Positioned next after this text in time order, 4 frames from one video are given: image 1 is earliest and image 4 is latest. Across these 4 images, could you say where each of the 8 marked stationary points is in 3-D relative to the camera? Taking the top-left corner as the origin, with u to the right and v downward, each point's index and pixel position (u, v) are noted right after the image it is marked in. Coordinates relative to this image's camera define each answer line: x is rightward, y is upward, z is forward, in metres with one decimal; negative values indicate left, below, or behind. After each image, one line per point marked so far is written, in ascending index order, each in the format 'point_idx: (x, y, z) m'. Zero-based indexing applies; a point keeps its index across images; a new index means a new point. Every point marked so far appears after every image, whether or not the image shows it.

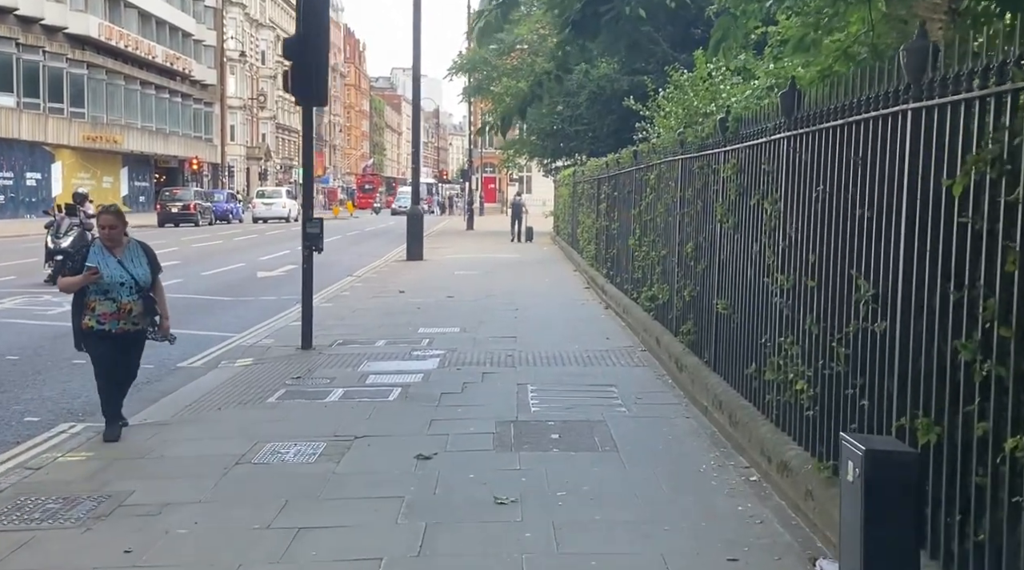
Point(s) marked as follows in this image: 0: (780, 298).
0: (+1.6, -0.1, +6.3) m
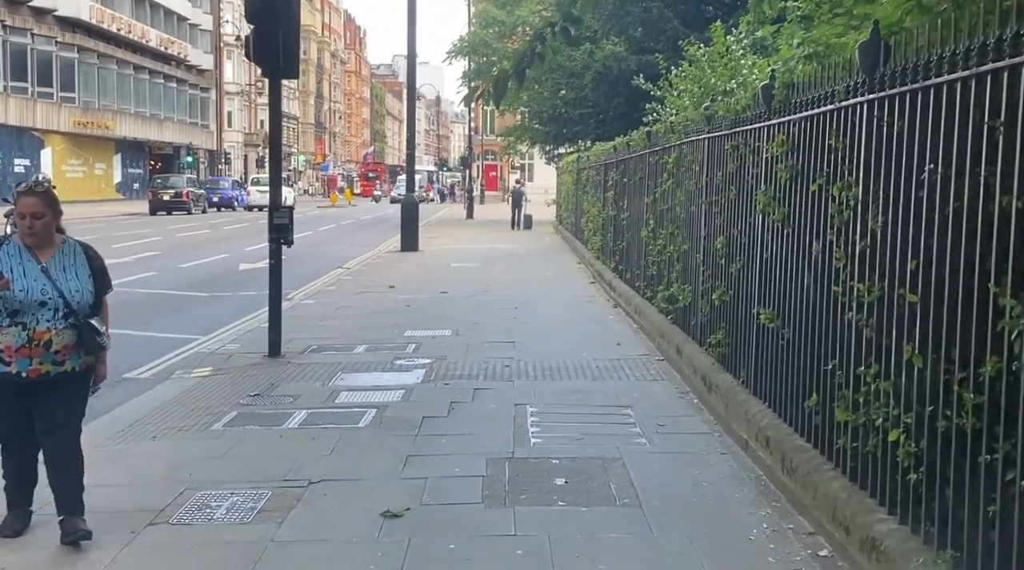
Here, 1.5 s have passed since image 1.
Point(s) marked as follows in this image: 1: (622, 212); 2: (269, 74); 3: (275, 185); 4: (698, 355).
0: (+1.5, -0.1, +4.8) m
1: (+1.5, +1.0, +14.8) m
2: (-2.3, +2.0, +10.0) m
3: (-2.2, +0.9, +10.0) m
4: (+1.4, -0.5, +8.3) m
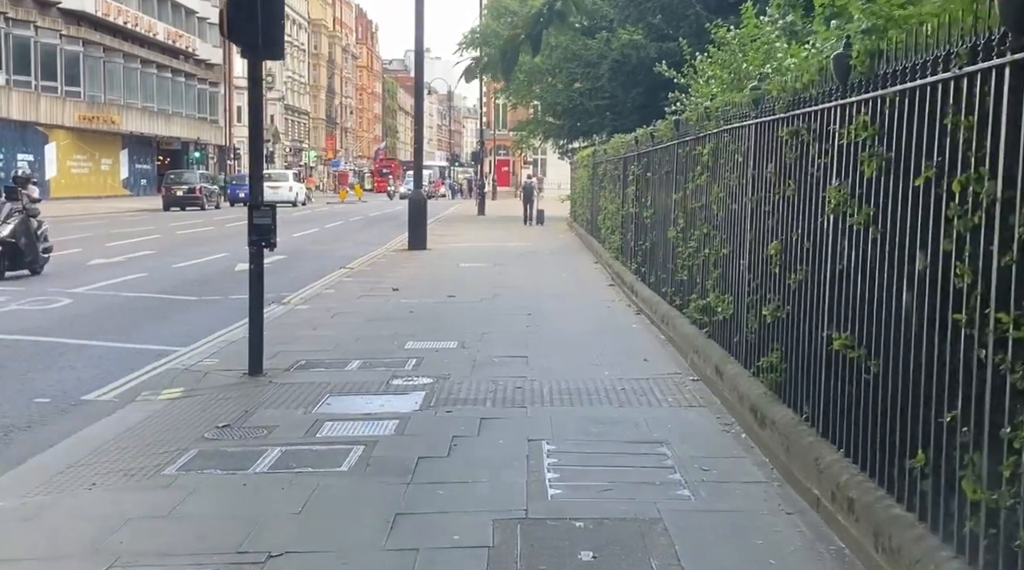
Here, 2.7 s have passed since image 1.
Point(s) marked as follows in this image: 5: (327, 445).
0: (+1.6, -0.2, +3.6) m
1: (+1.7, +1.0, +13.6) m
2: (-2.2, +1.9, +8.8) m
3: (-2.1, +0.9, +8.8) m
4: (+1.5, -0.6, +7.0) m
5: (-1.1, -1.0, +6.5) m
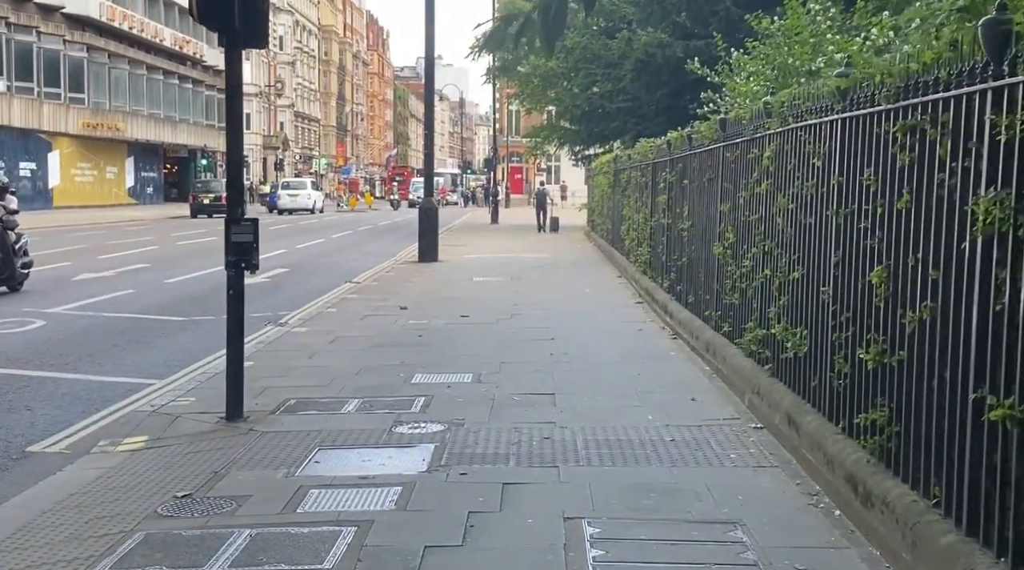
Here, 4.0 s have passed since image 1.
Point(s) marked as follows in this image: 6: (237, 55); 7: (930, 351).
0: (+1.7, -0.4, +2.2) m
1: (+1.9, +0.7, +12.2) m
2: (-2.0, +1.7, +7.4) m
3: (-1.9, +0.7, +7.4) m
4: (+1.7, -0.8, +5.6) m
5: (-1.0, -1.2, +5.1) m
6: (-1.9, +1.6, +7.4) m
7: (+1.8, -0.3, +4.5) m
